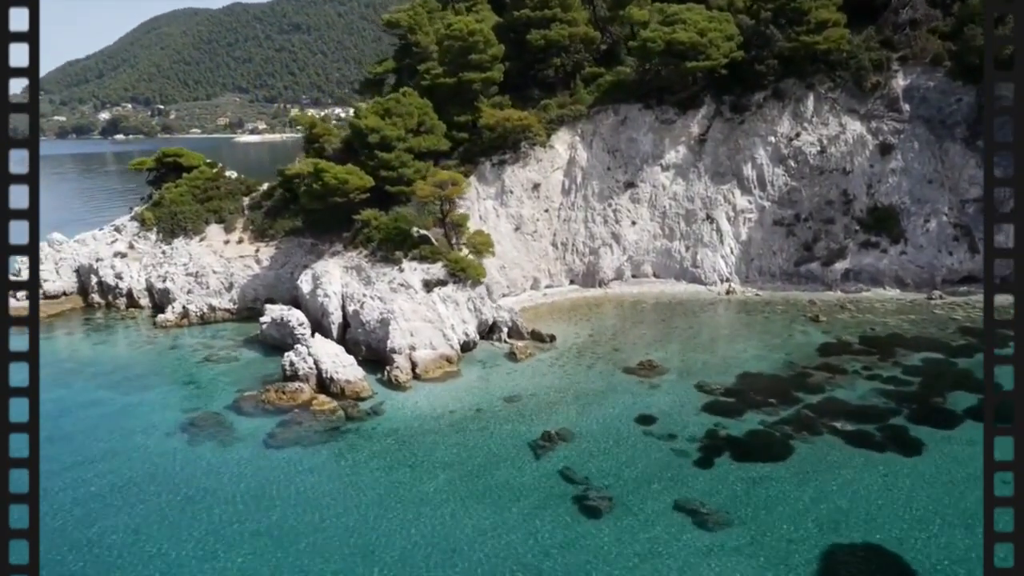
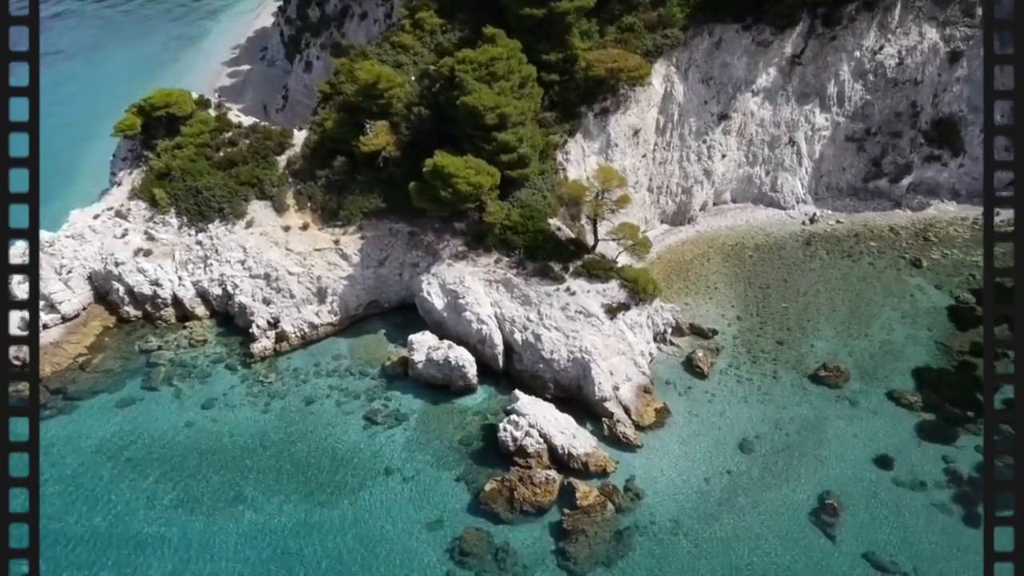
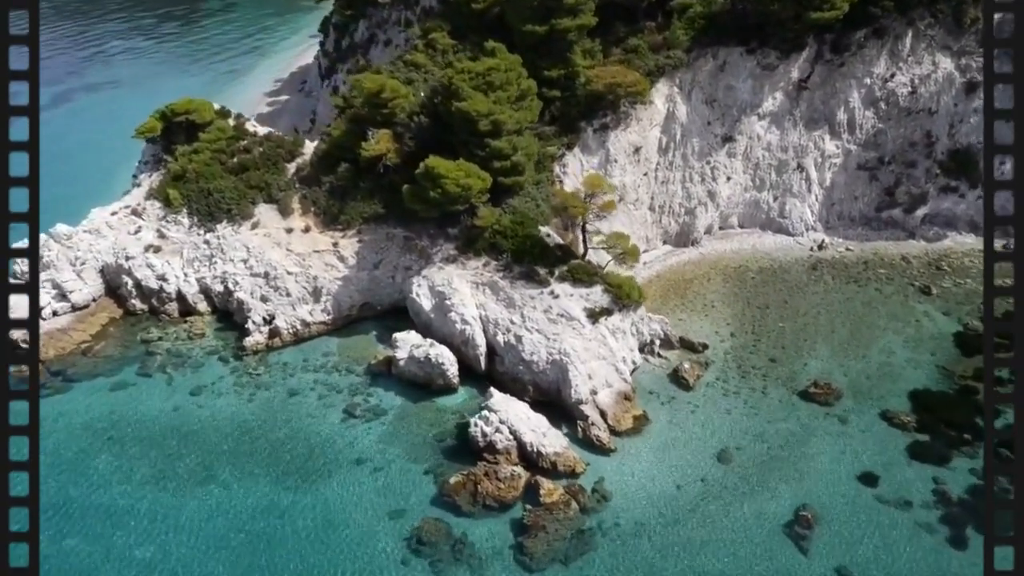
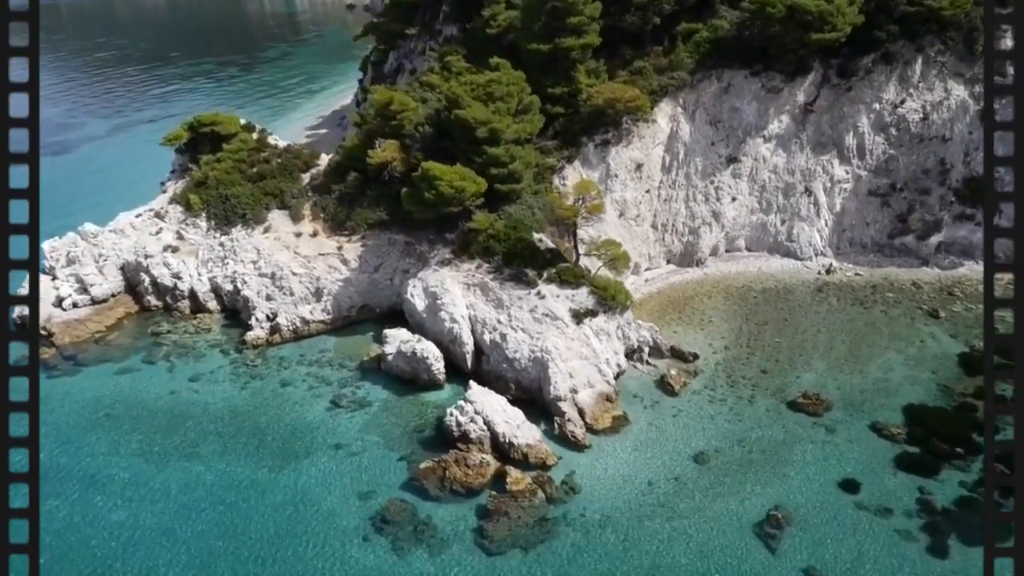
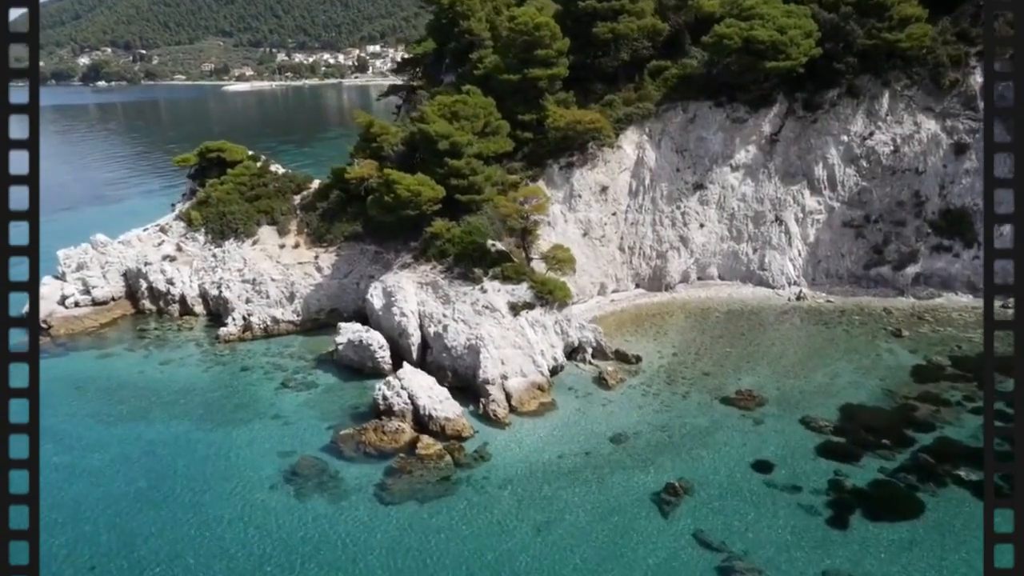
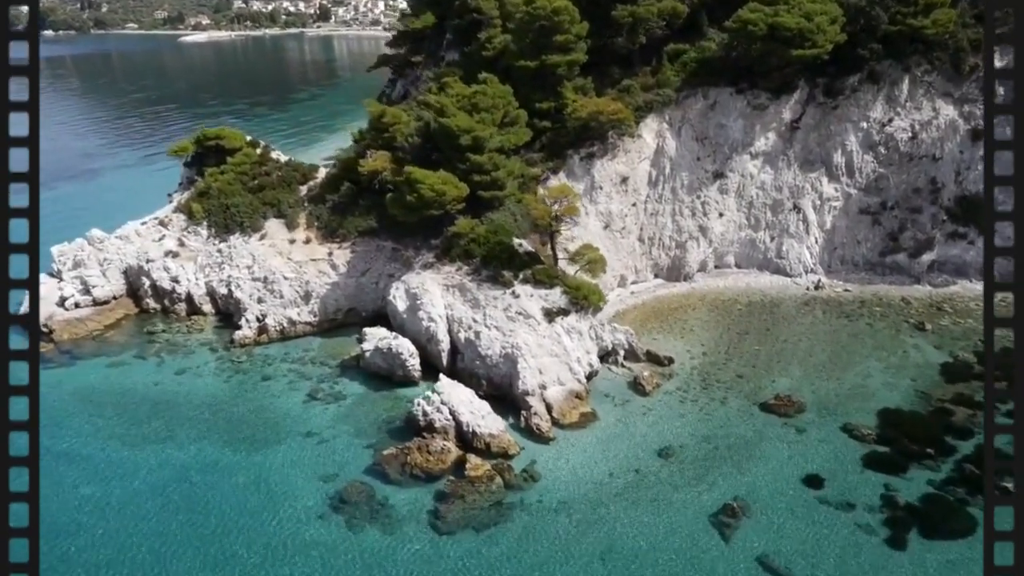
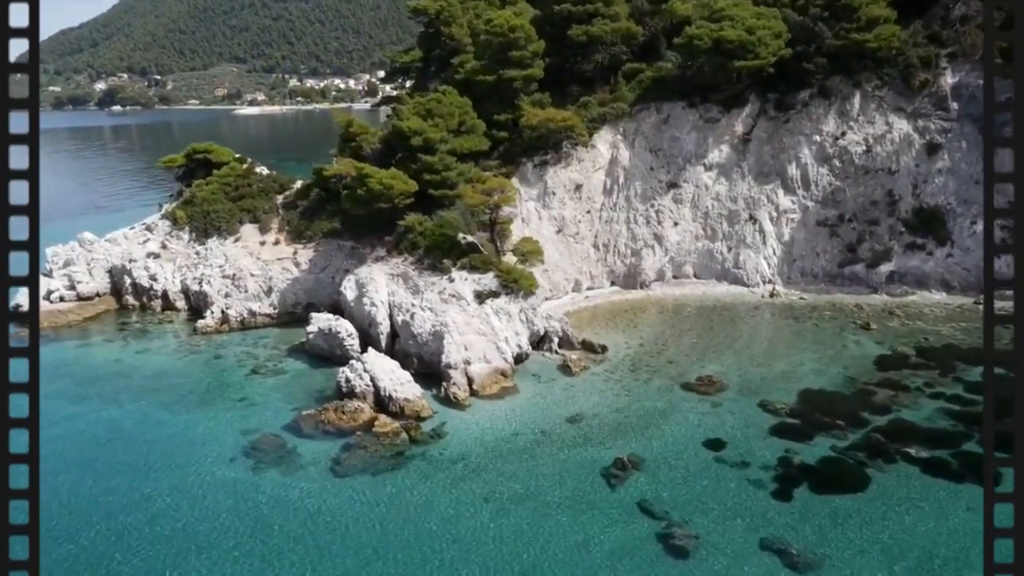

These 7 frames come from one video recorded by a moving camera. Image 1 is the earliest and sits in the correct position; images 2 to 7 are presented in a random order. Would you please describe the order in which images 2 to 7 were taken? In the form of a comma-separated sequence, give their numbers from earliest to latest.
7, 5, 6, 4, 3, 2
